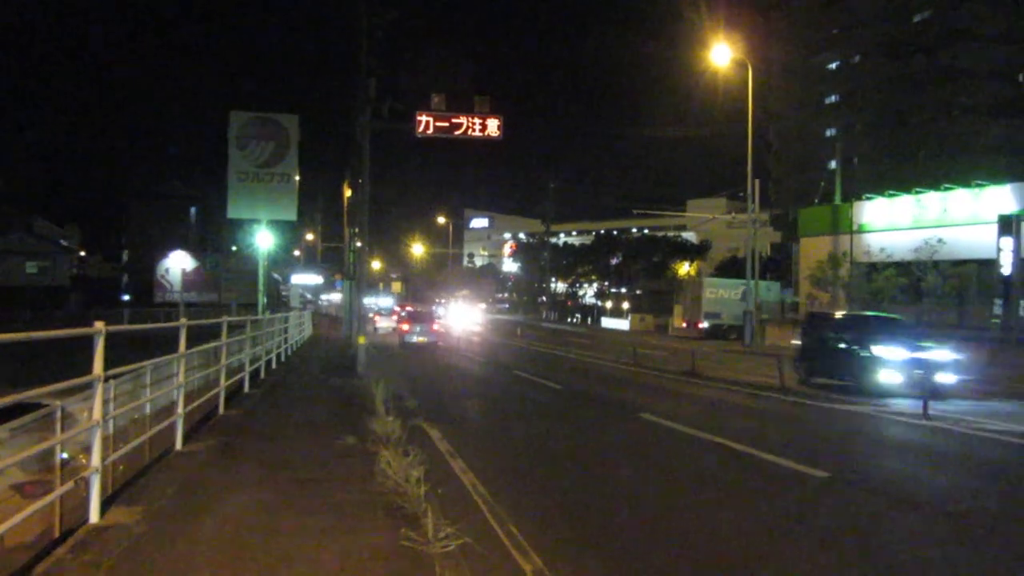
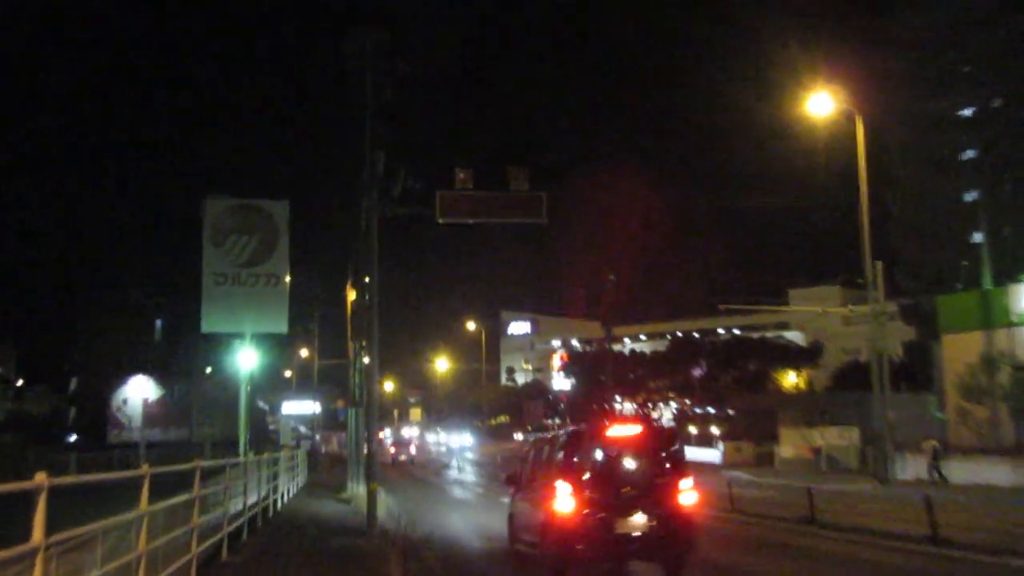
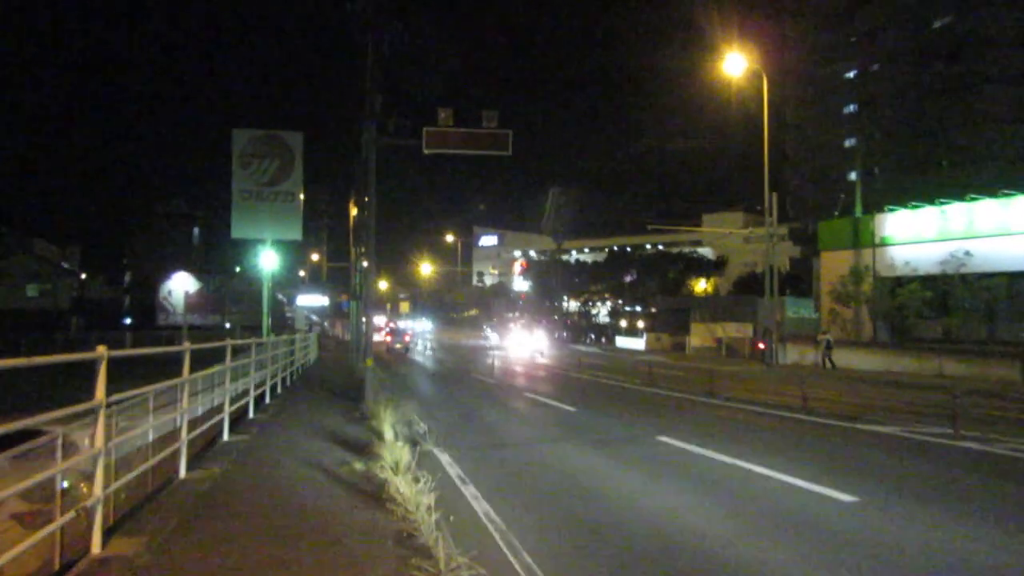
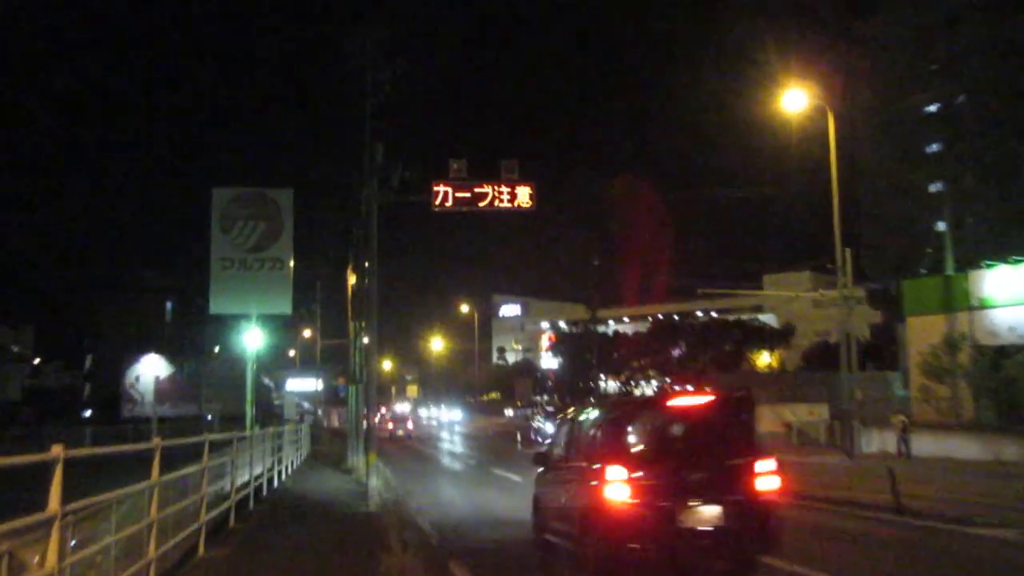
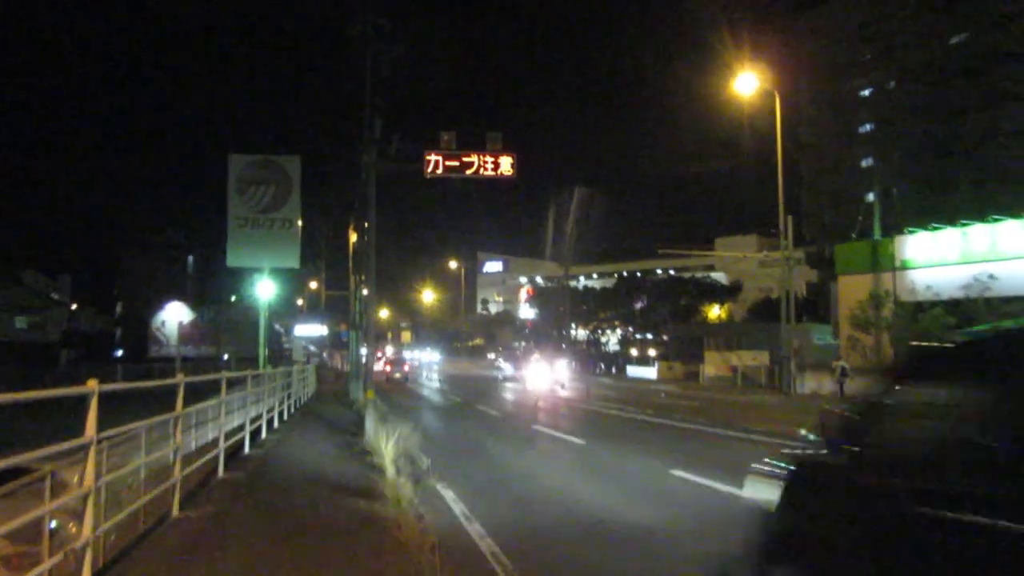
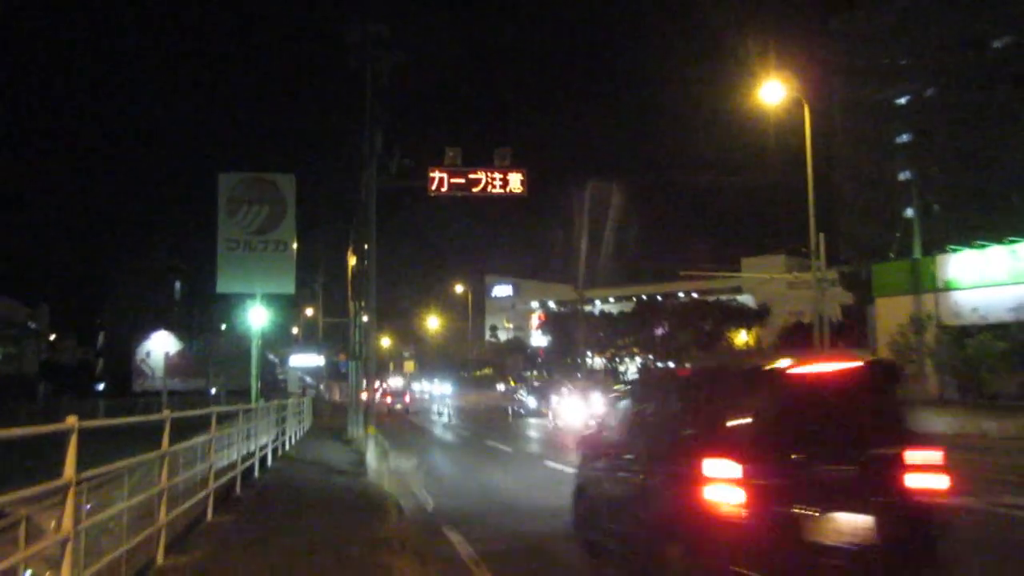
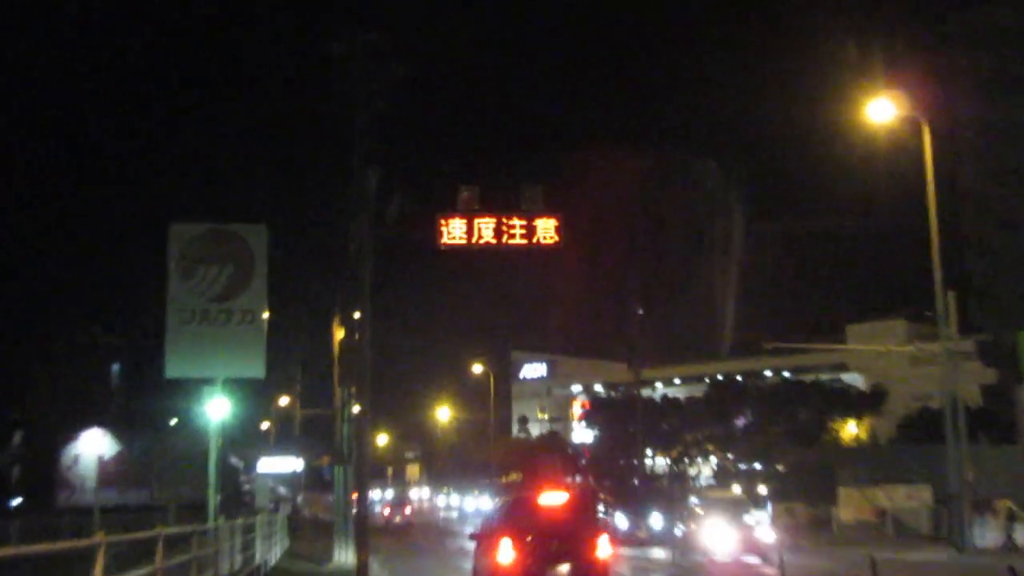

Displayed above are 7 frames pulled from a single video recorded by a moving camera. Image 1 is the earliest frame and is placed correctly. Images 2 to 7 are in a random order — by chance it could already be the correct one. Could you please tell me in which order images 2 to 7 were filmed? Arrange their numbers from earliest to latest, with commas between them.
3, 5, 6, 4, 2, 7
